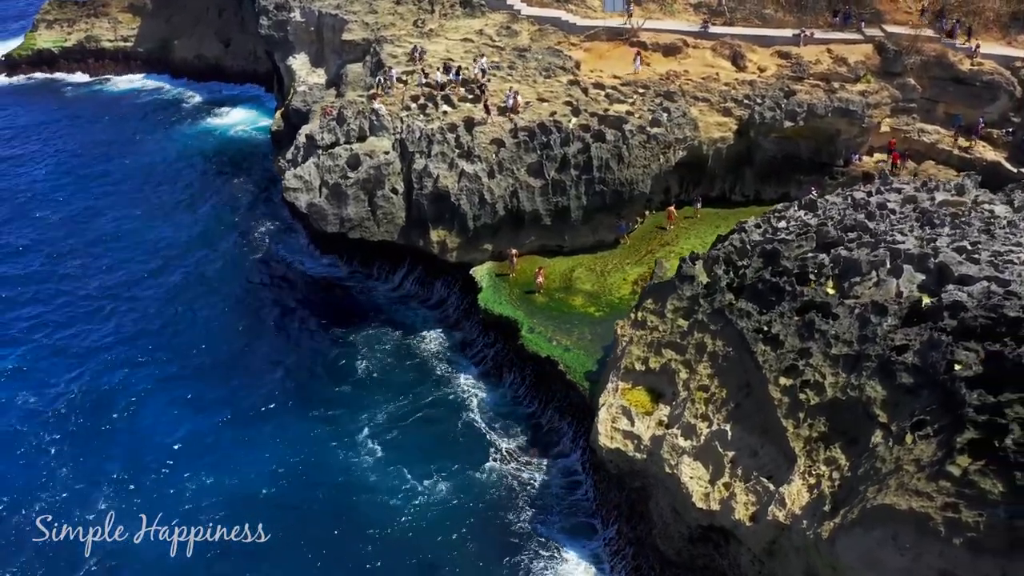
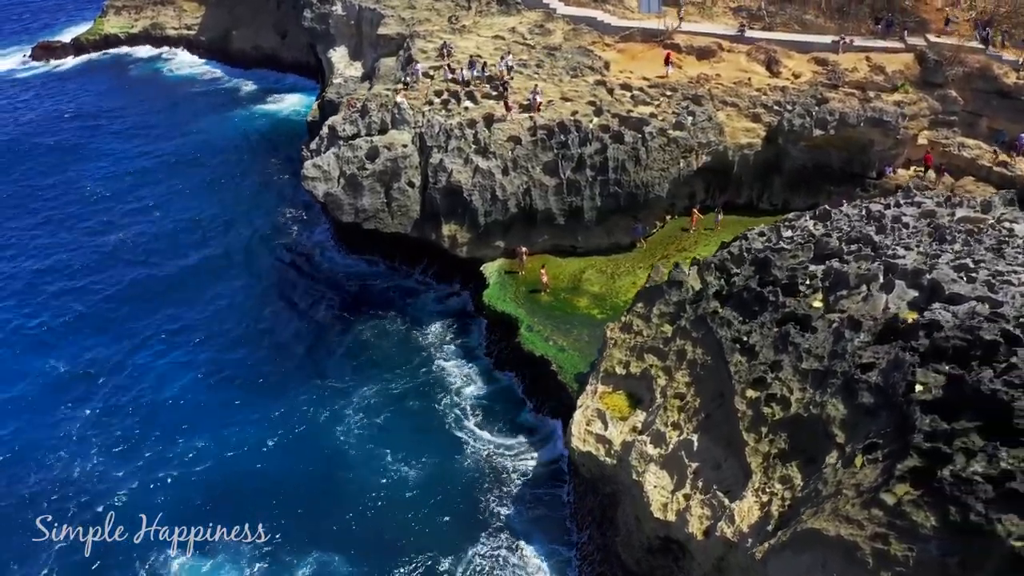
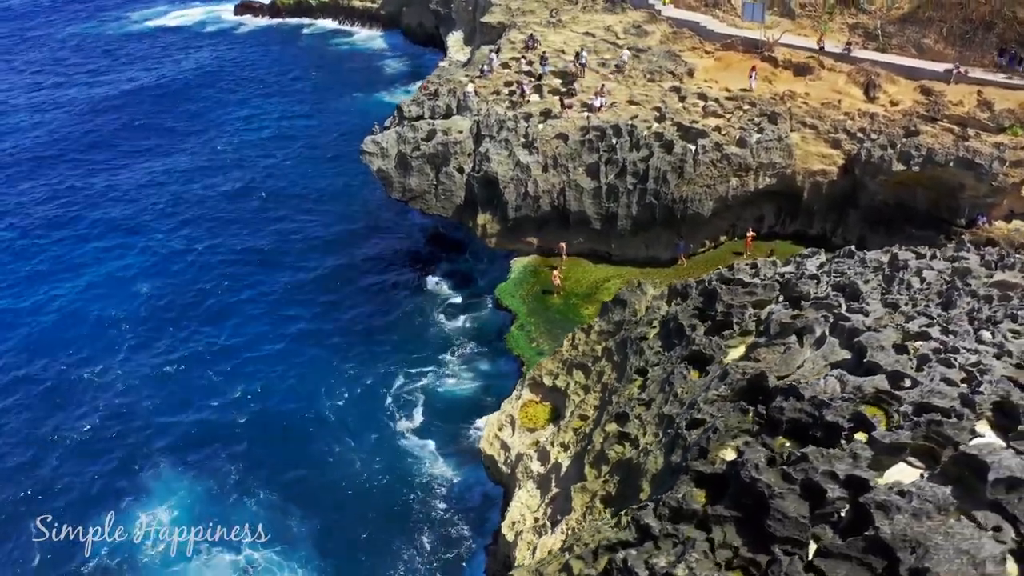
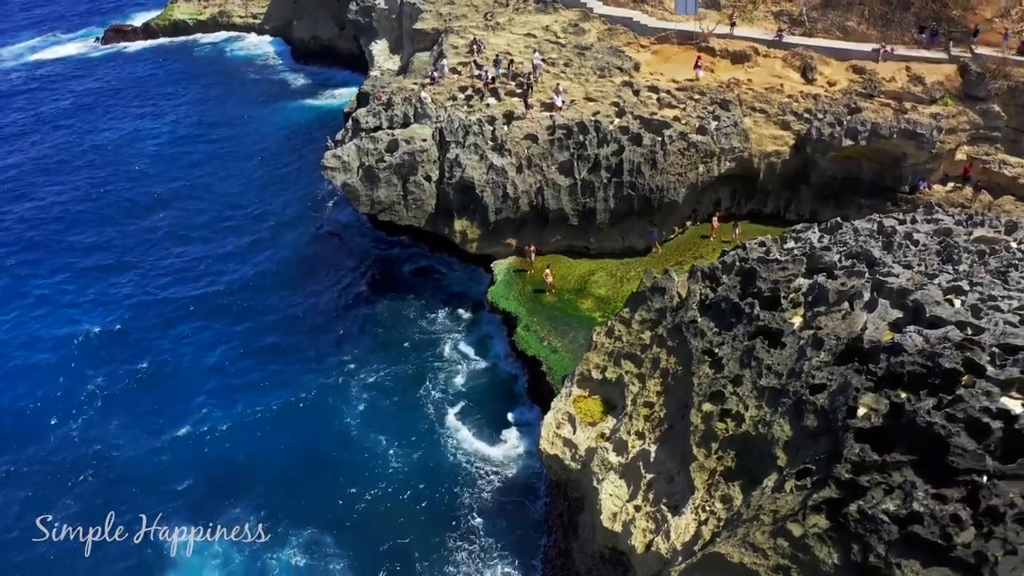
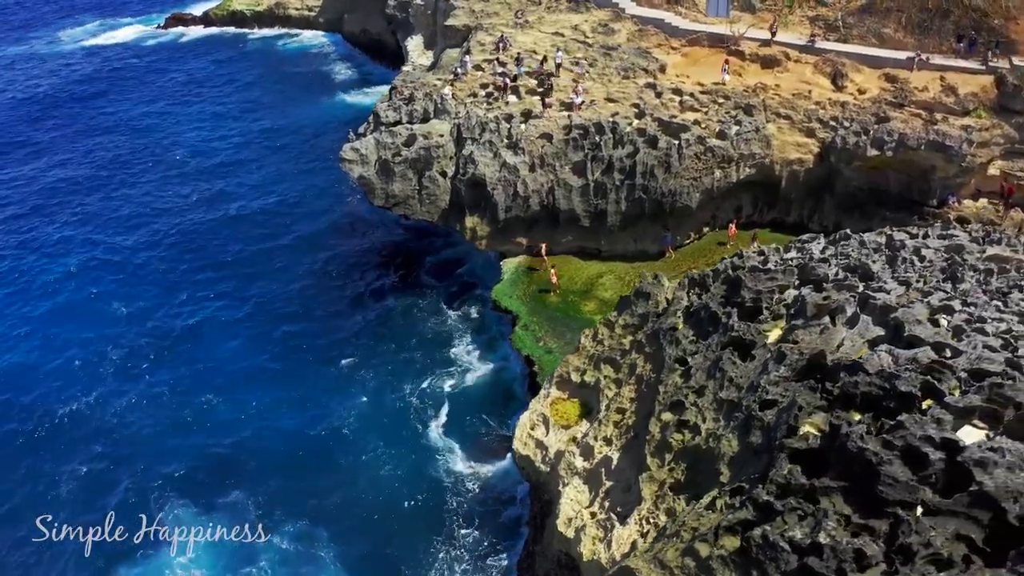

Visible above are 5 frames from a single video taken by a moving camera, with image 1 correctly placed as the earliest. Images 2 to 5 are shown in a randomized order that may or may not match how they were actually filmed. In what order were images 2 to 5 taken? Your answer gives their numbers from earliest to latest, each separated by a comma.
2, 4, 5, 3
